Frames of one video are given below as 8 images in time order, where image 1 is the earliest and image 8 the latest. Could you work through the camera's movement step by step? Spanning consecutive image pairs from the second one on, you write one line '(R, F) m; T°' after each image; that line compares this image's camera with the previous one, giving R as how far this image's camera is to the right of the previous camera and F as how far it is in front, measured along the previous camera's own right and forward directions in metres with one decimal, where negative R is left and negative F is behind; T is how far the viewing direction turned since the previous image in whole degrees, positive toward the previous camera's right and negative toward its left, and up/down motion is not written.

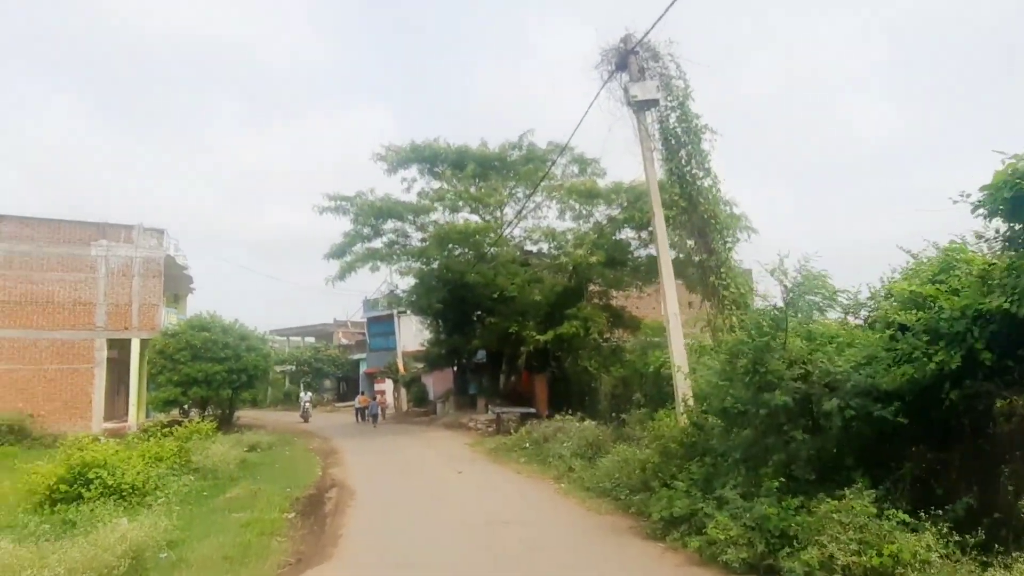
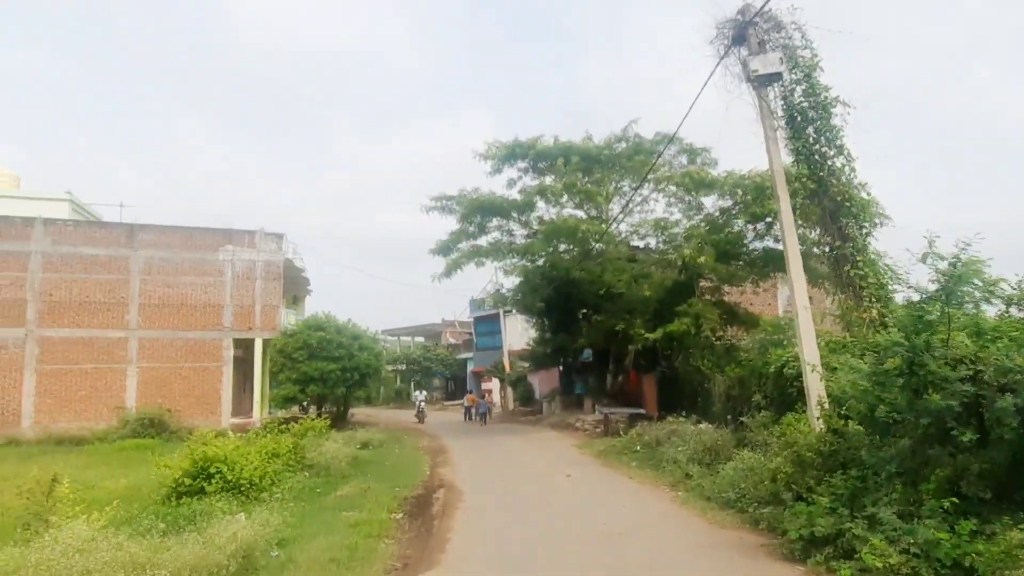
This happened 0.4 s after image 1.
(-0.1, +0.4) m; -9°
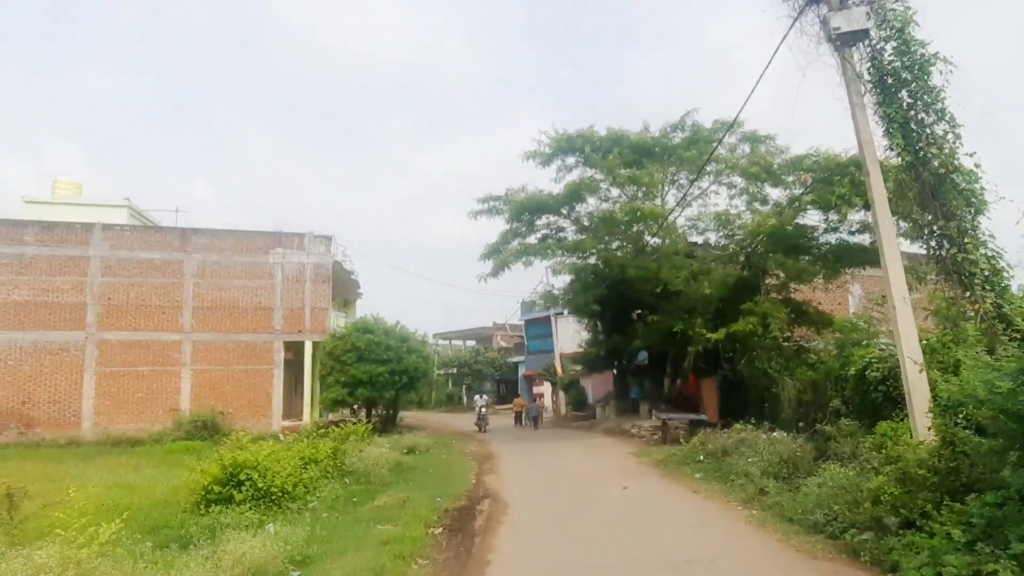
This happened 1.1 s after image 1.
(0.0, +0.9) m; -4°
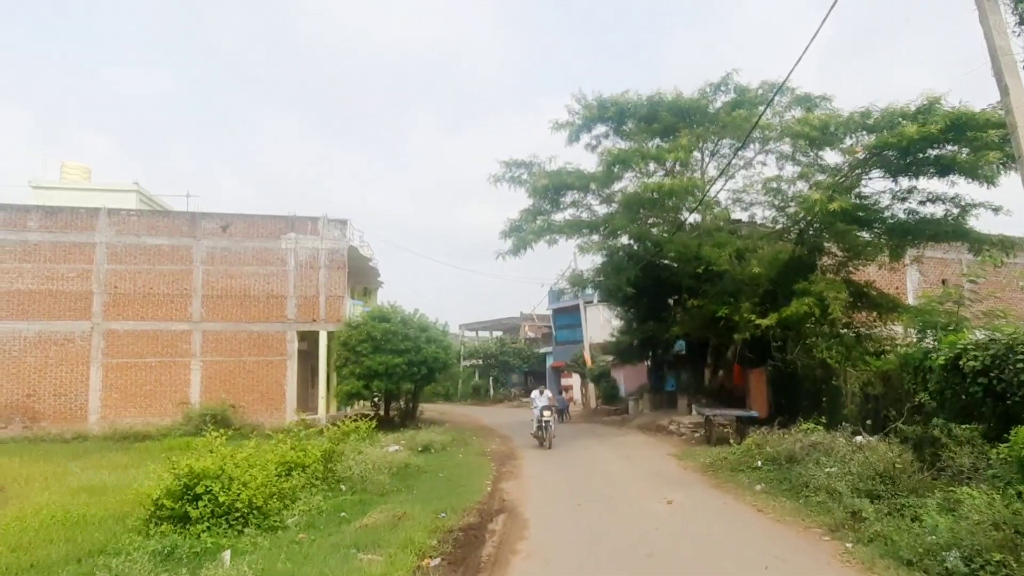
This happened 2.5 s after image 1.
(+0.1, +1.9) m; -2°
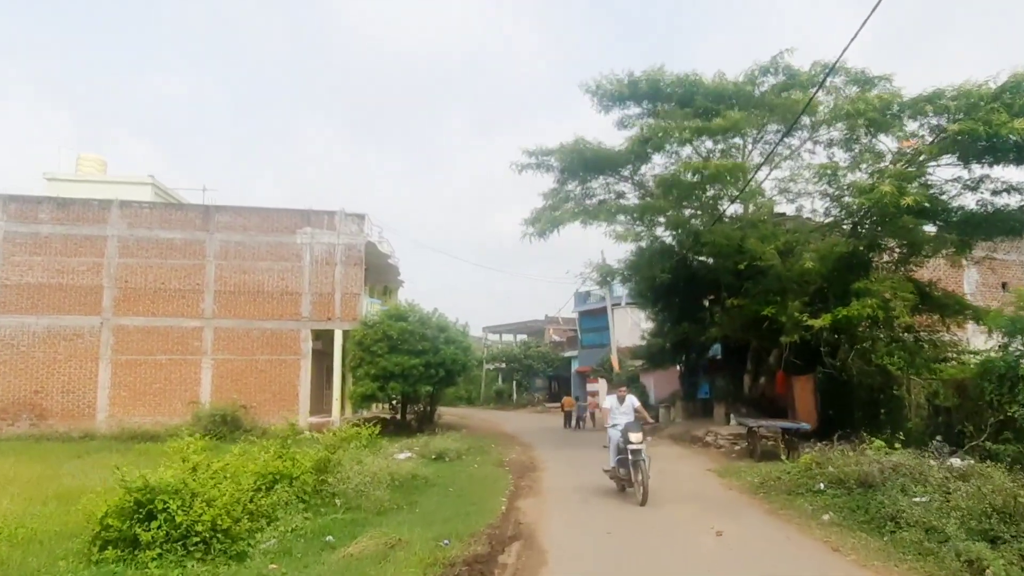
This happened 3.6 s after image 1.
(+0.1, +1.4) m; -2°
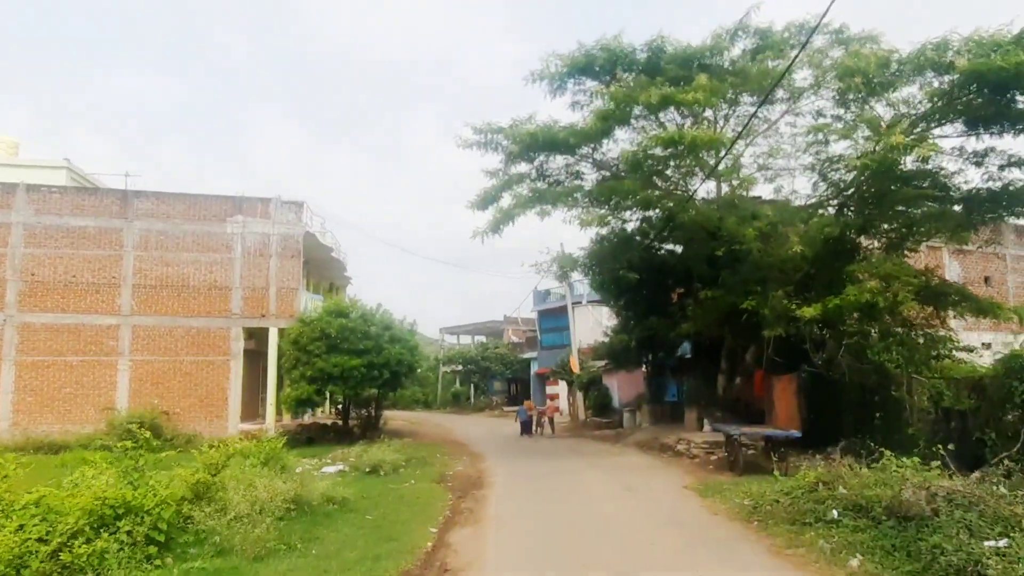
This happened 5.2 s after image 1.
(+0.4, +2.1) m; +3°
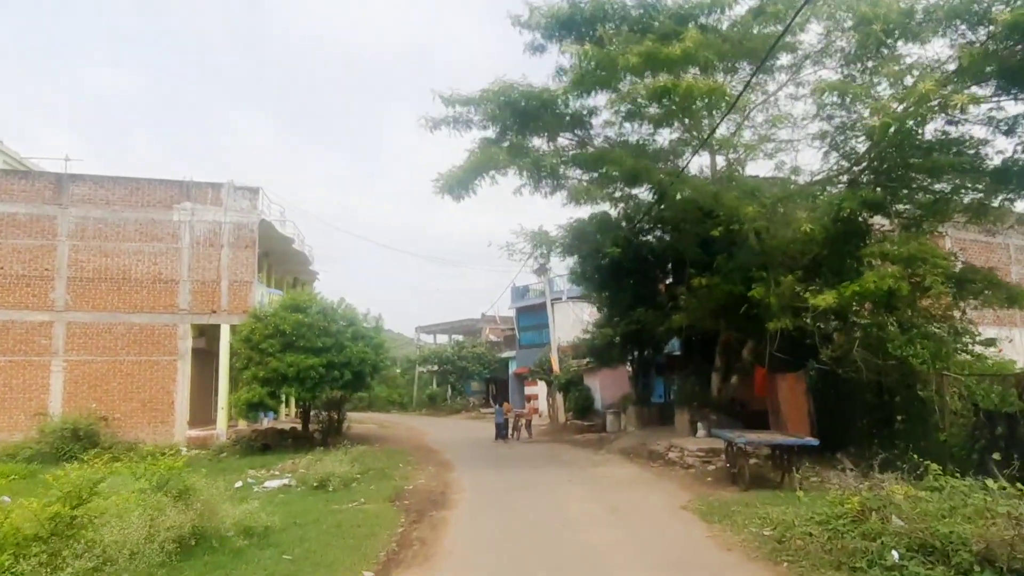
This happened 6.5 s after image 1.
(+0.2, +1.9) m; +2°
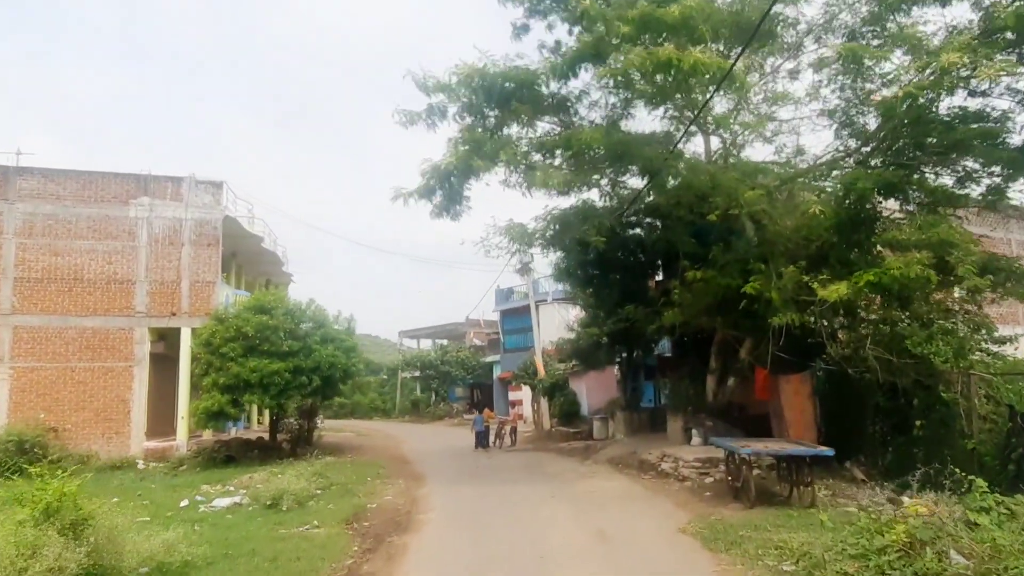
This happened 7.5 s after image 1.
(+0.2, +1.3) m; +1°
